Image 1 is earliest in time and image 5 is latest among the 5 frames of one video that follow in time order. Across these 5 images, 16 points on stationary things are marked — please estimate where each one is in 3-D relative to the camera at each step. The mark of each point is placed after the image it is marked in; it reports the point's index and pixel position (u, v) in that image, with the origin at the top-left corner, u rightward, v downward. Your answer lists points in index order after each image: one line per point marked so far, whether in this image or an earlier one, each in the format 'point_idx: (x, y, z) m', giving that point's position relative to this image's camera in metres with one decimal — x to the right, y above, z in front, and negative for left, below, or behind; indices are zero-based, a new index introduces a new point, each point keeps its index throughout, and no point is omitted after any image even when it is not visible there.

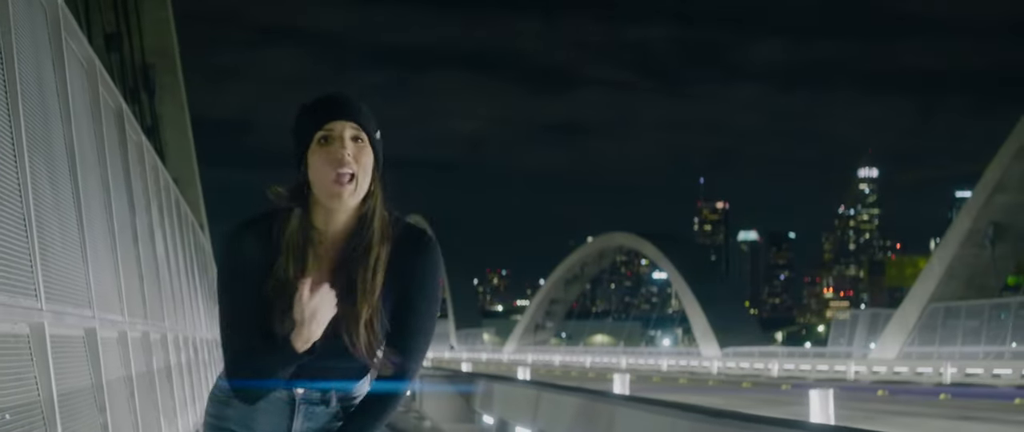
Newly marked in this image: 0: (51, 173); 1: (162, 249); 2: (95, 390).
0: (-2.5, +0.2, +8.0) m
1: (-4.2, -0.5, +18.2) m
2: (-2.4, -1.0, +8.7) m
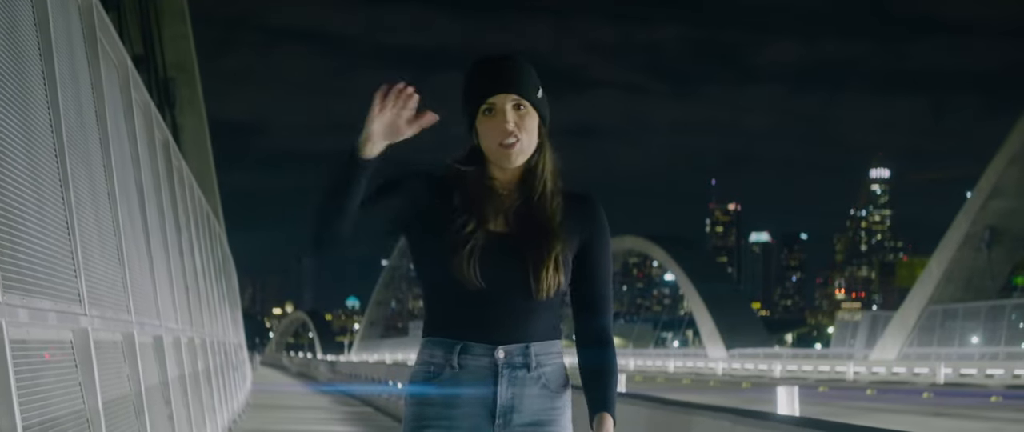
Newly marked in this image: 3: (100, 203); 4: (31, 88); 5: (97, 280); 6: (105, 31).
0: (-2.5, +0.1, +9.8) m
1: (-4.2, -0.8, +20.0) m
2: (-2.5, -1.2, +10.5) m
3: (-2.3, +0.1, +8.3) m
4: (-2.1, +0.5, +6.4) m
5: (-2.1, -0.3, +7.5) m
6: (-2.6, +1.2, +9.6) m
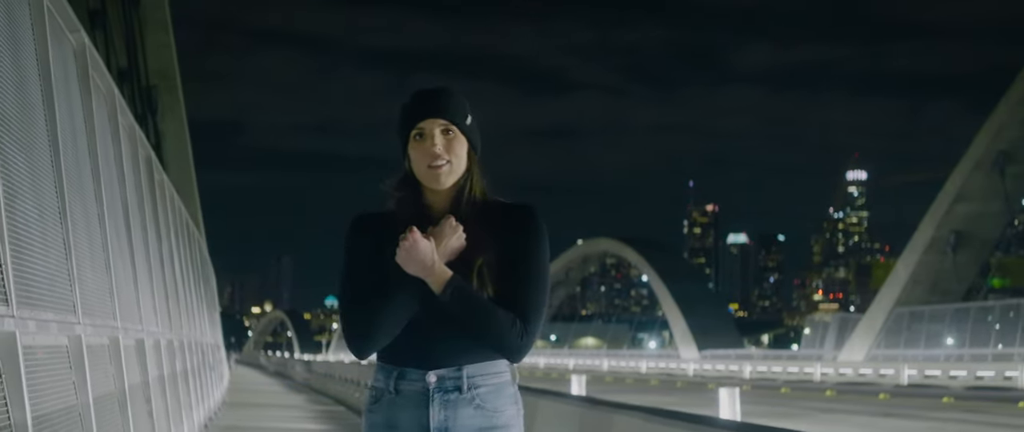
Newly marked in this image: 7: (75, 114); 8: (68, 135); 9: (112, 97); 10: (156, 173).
0: (-2.9, 0.0, +10.7) m
1: (-4.7, -0.8, +20.9) m
2: (-2.8, -1.3, +11.5) m
3: (-2.6, 0.0, +9.3) m
4: (-2.4, +0.4, +7.3) m
5: (-2.4, -0.4, +8.5) m
6: (-2.9, +1.1, +10.5) m
7: (-2.7, +0.6, +9.1) m
8: (-2.6, +0.5, +8.6) m
9: (-3.1, +0.9, +11.6) m
10: (-4.0, +0.5, +16.8) m
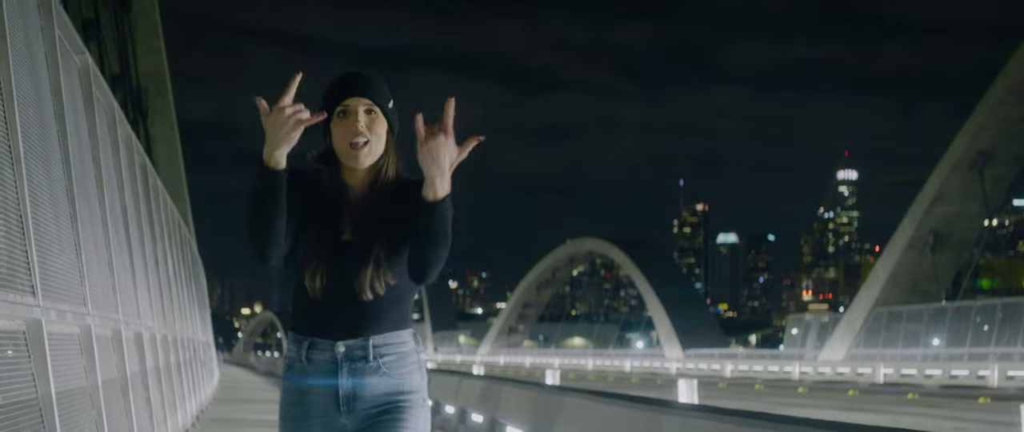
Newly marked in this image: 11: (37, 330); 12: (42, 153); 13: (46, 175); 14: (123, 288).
0: (-3.1, -0.1, +11.8) m
1: (-5.0, -0.9, +22.0) m
2: (-3.1, -1.3, +12.5) m
3: (-2.9, -0.1, +10.3) m
4: (-2.6, +0.4, +8.4) m
5: (-2.7, -0.5, +9.5) m
6: (-3.2, +1.0, +11.6) m
7: (-2.9, +0.6, +10.2) m
8: (-2.8, +0.4, +9.6) m
9: (-3.4, +0.9, +12.7) m
10: (-4.3, +0.5, +17.8) m
11: (-2.2, -0.5, +6.9) m
12: (-2.5, +0.3, +8.0) m
13: (-2.5, +0.2, +8.1) m
14: (-3.0, -0.5, +11.5) m
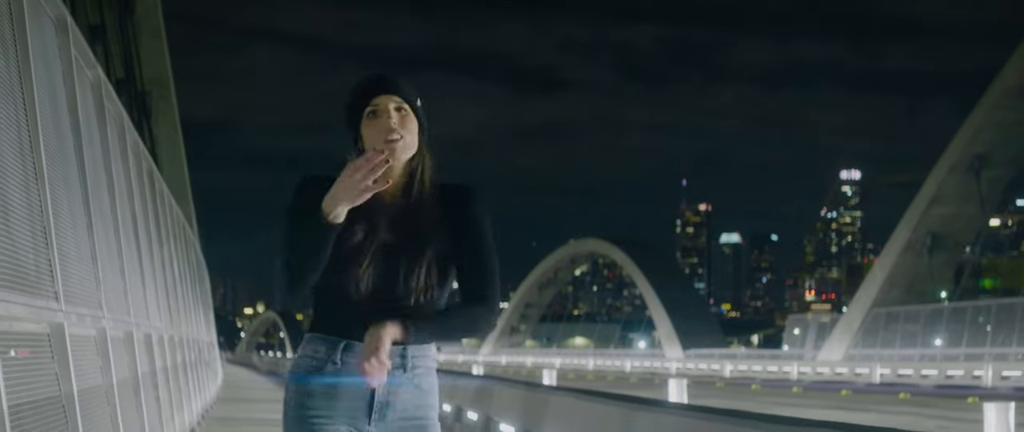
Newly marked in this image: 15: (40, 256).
0: (-3.2, -0.1, +12.4) m
1: (-5.1, -0.9, +22.6) m
2: (-3.2, -1.4, +13.1) m
3: (-2.9, -0.1, +10.9) m
4: (-2.7, +0.4, +9.0) m
5: (-2.7, -0.5, +10.1) m
6: (-3.3, +1.0, +12.1) m
7: (-3.0, +0.5, +10.8) m
8: (-2.9, +0.4, +10.2) m
9: (-3.5, +0.9, +13.3) m
10: (-4.4, +0.4, +18.4) m
11: (-2.3, -0.6, +7.4) m
12: (-2.6, +0.3, +8.6) m
13: (-2.6, +0.1, +8.6) m
14: (-3.1, -0.6, +12.1) m
15: (-2.3, -0.2, +7.3) m
